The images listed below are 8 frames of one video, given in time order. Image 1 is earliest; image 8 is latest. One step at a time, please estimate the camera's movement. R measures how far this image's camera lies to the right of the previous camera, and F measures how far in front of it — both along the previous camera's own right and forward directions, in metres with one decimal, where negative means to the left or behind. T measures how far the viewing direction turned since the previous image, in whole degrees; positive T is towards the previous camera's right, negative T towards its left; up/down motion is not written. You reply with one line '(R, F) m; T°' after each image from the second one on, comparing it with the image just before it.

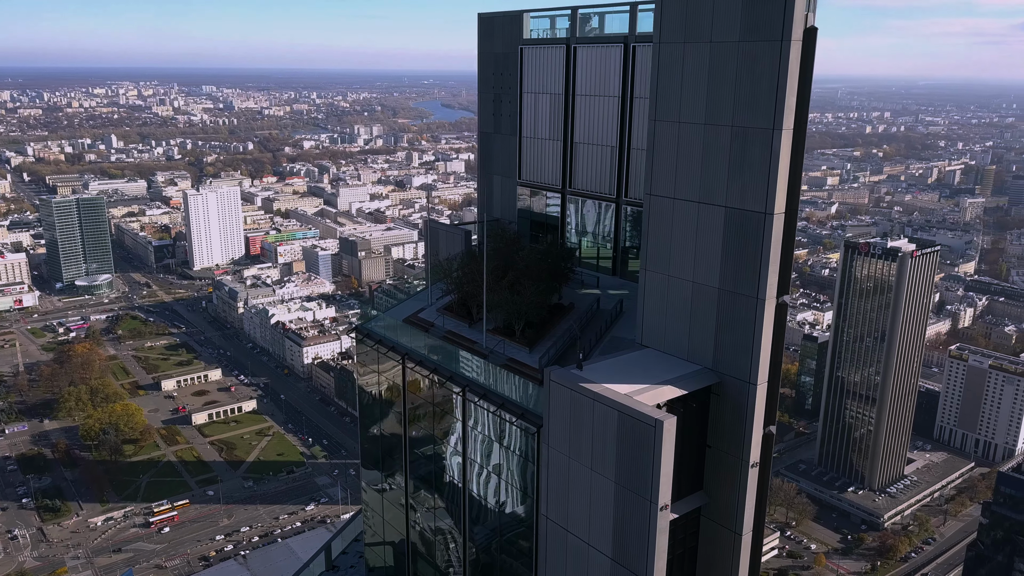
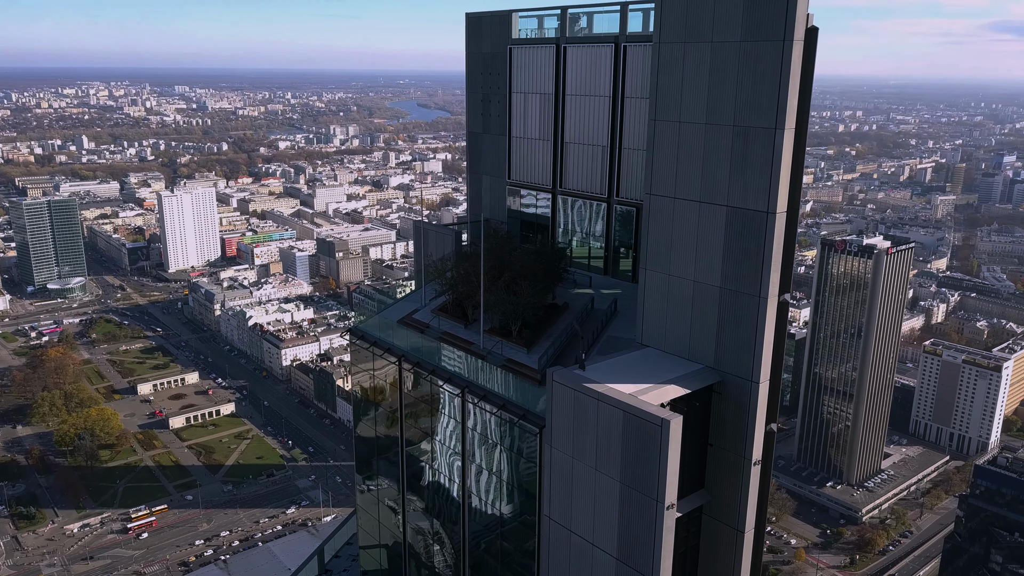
(-0.2, 0.0) m; +2°
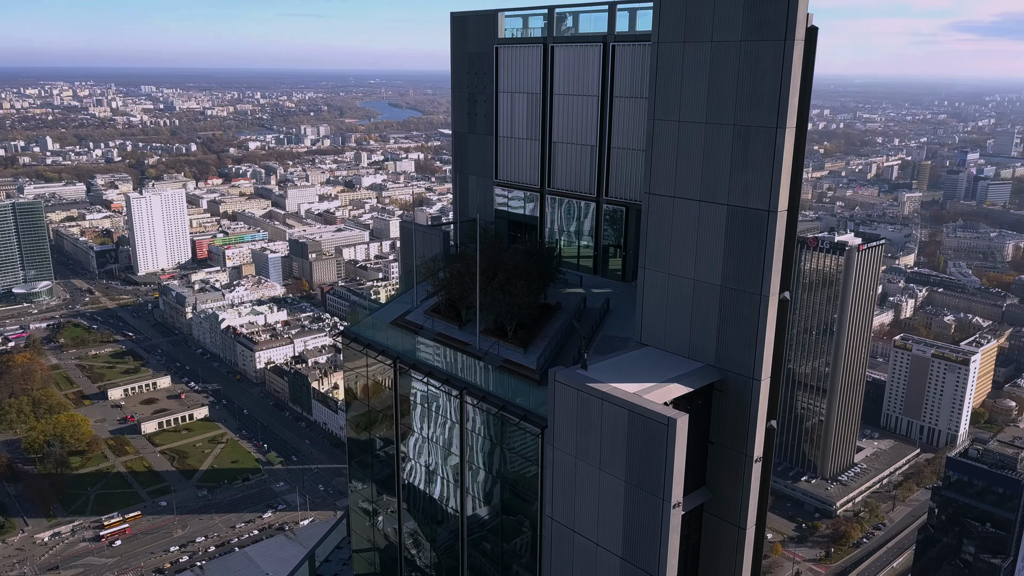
(-0.2, 0.0) m; +2°
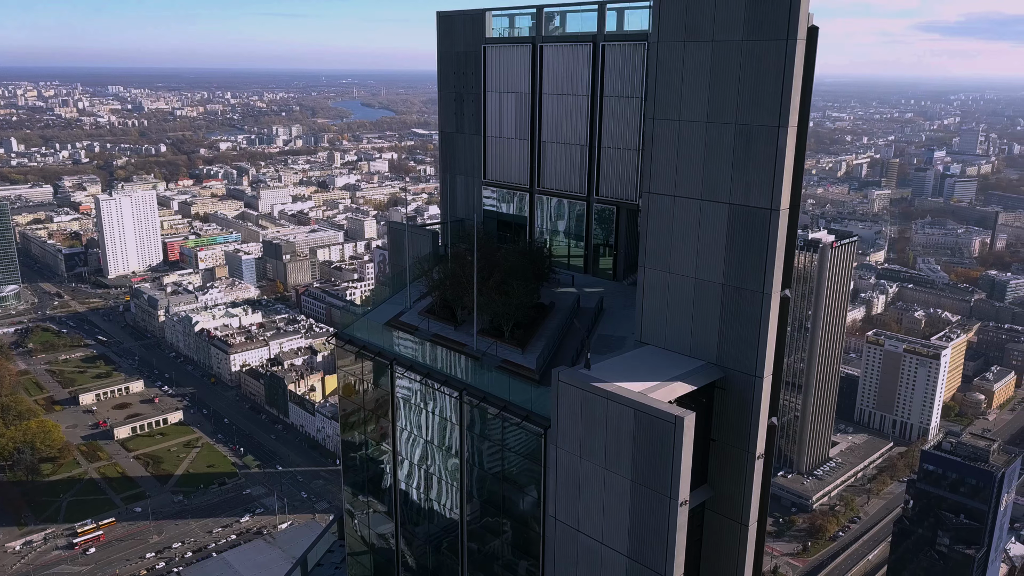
(-0.2, 0.0) m; +2°
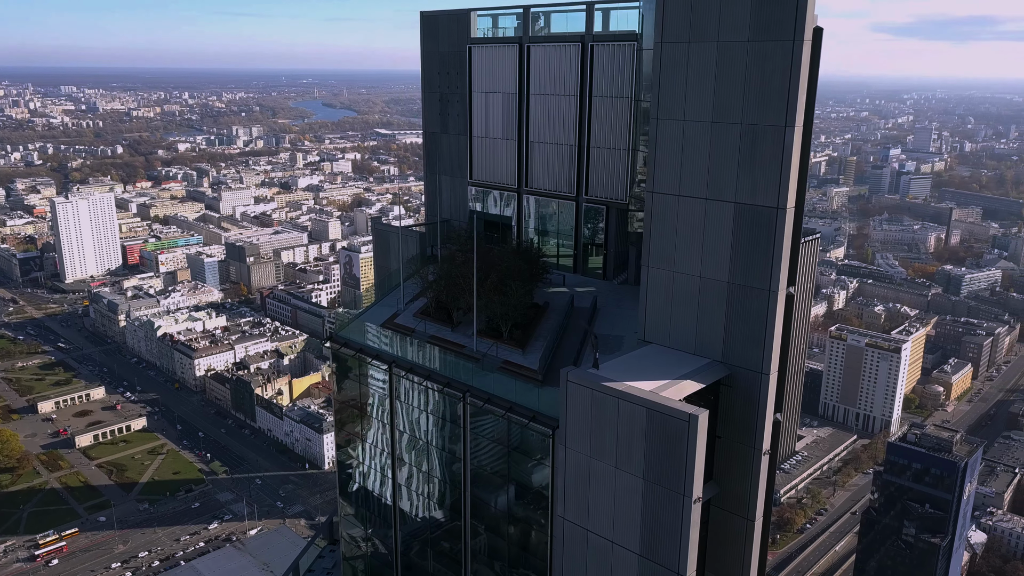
(-0.3, 0.0) m; +2°
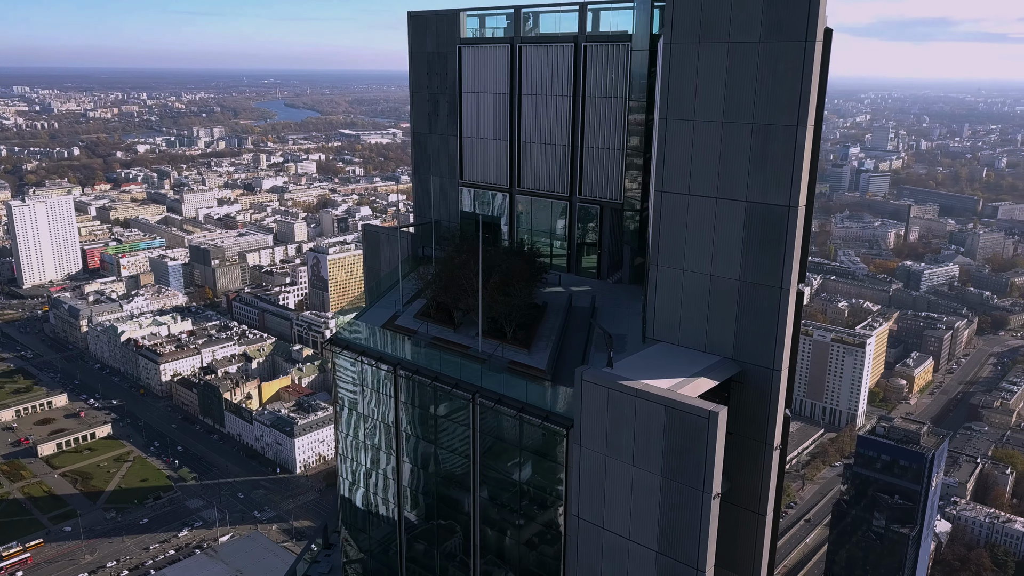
(-0.4, 0.0) m; +2°
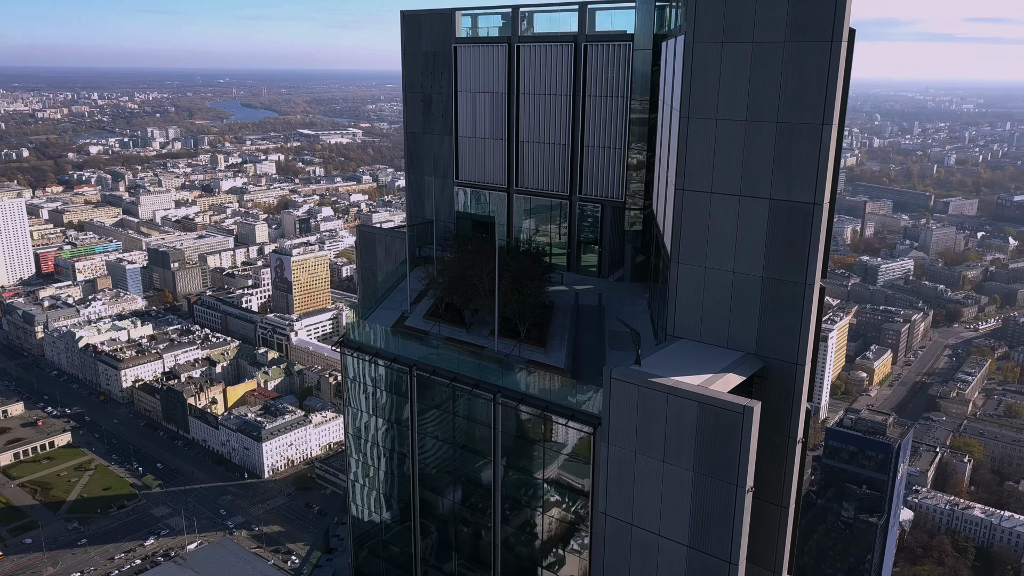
(-0.5, 0.0) m; +2°
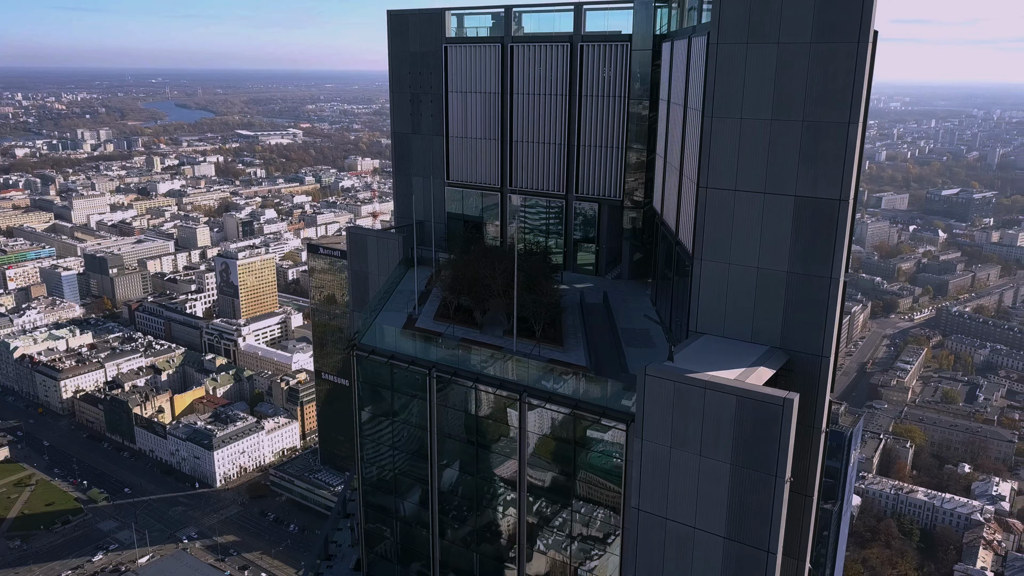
(-0.7, 0.0) m; +3°
